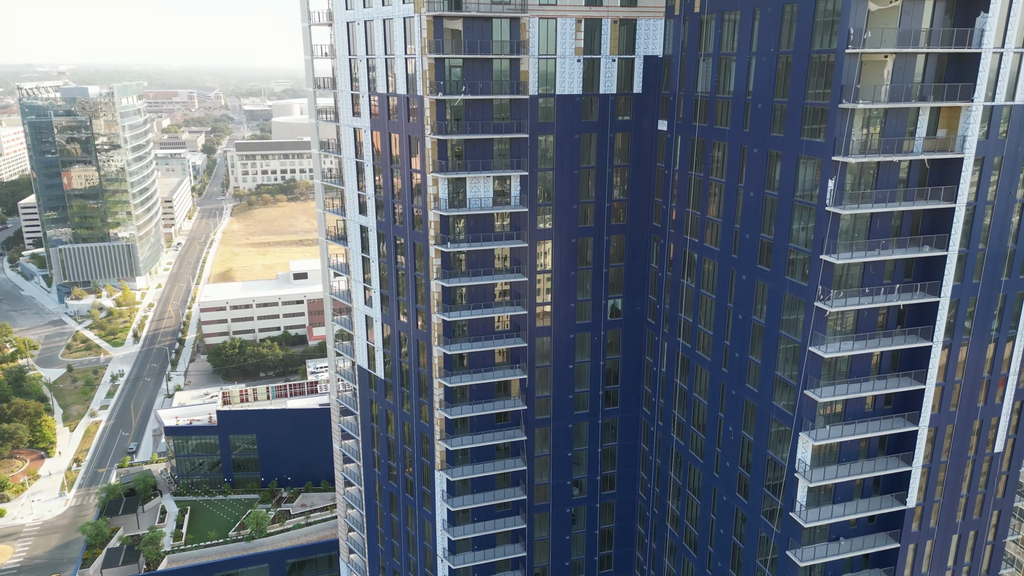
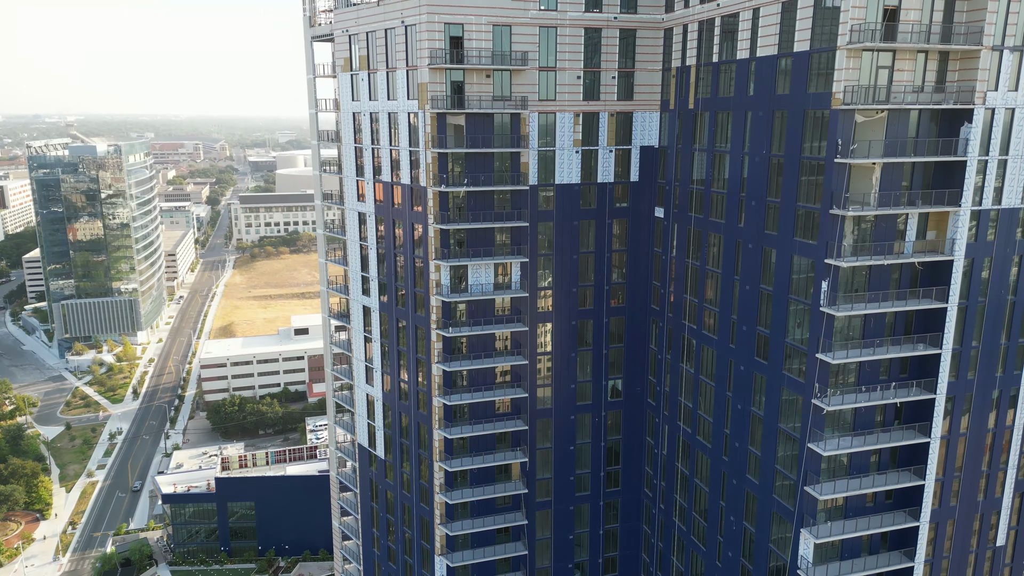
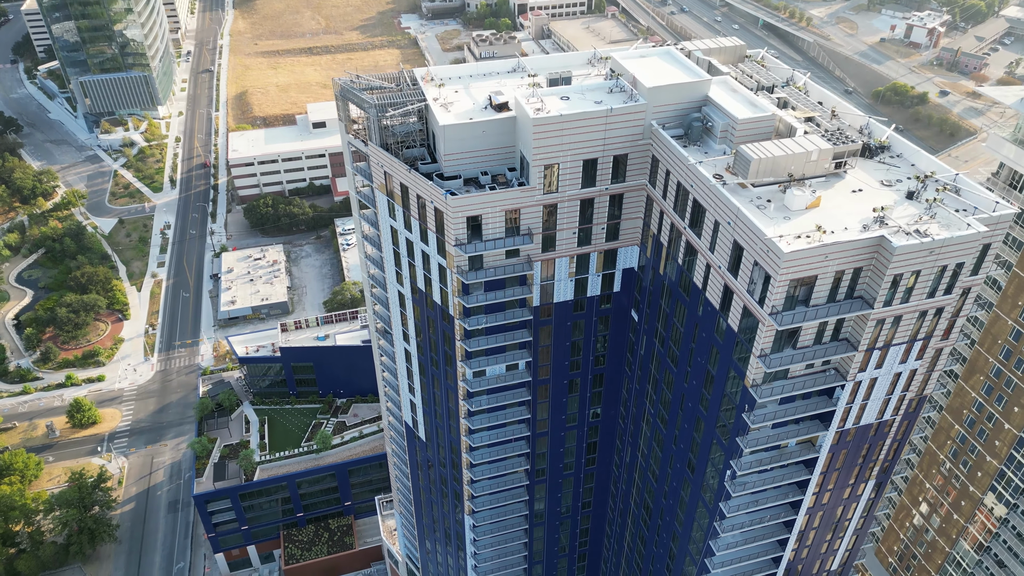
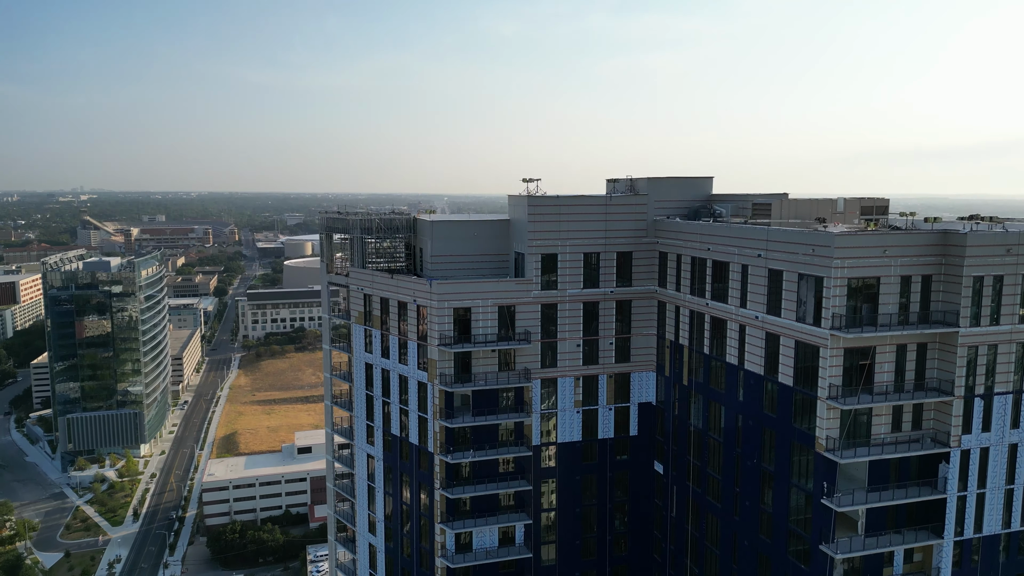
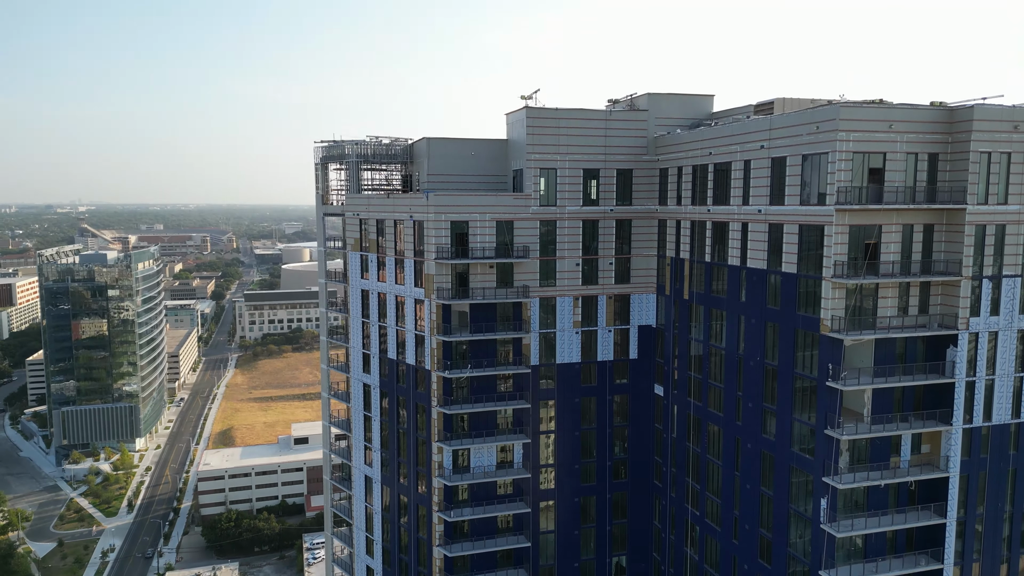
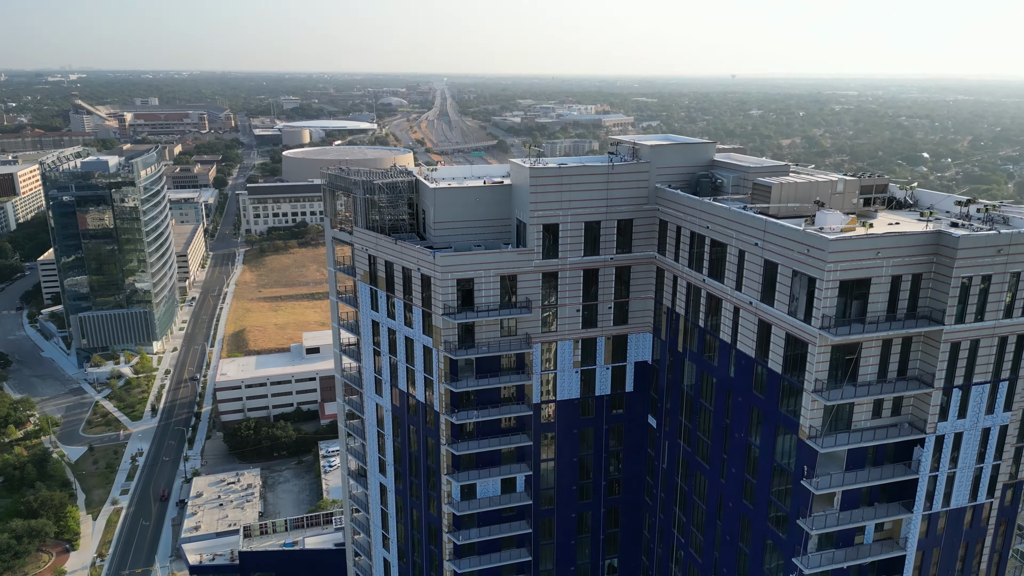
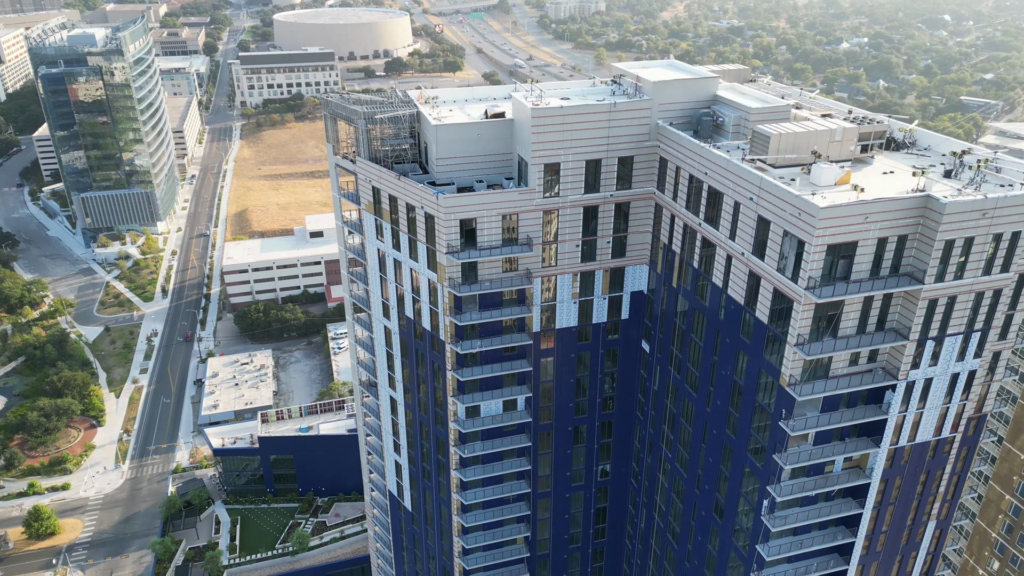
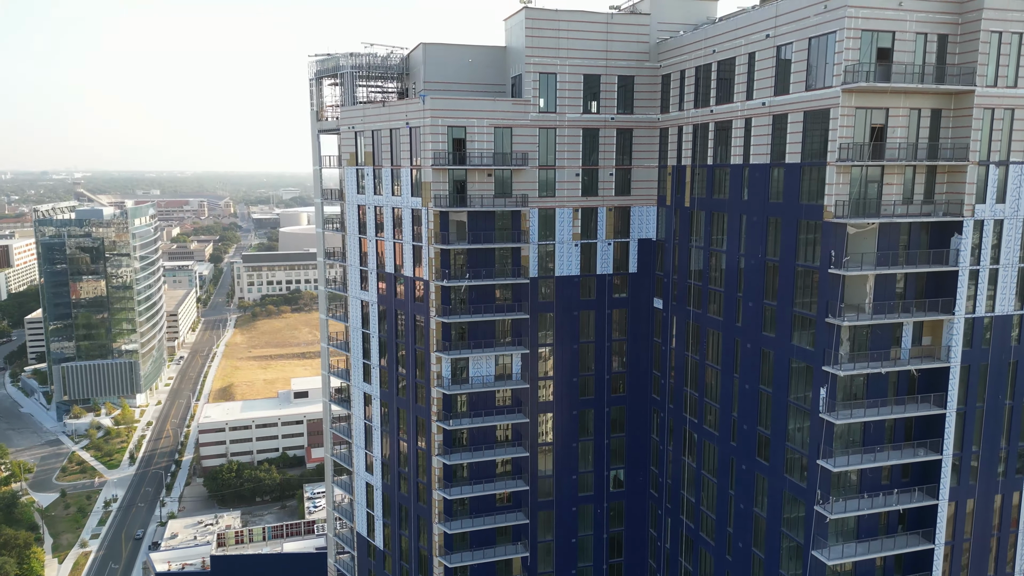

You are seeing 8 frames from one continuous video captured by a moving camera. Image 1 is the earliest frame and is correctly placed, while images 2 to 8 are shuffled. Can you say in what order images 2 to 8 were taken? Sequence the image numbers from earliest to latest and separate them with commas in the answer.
2, 8, 5, 4, 6, 7, 3
